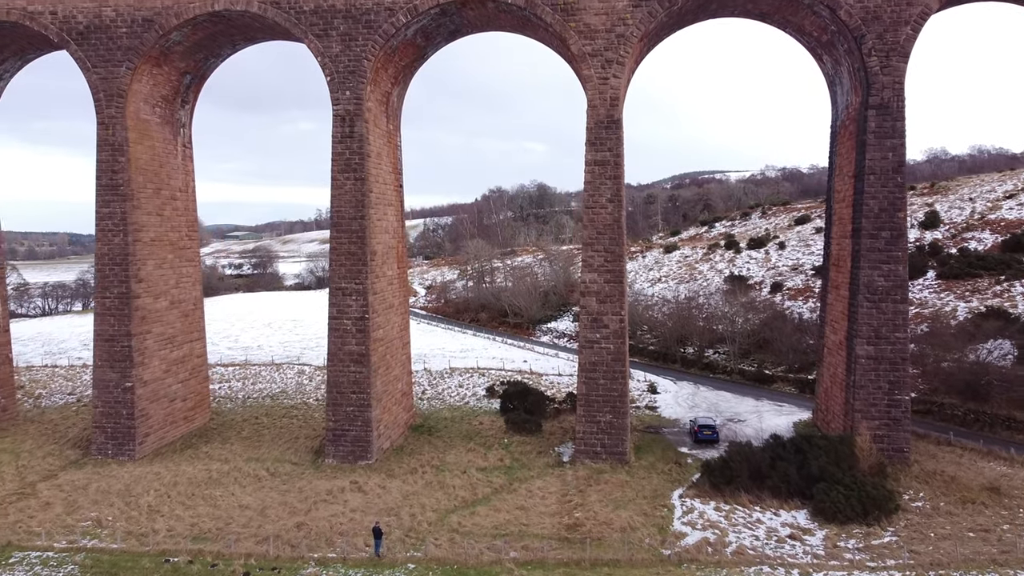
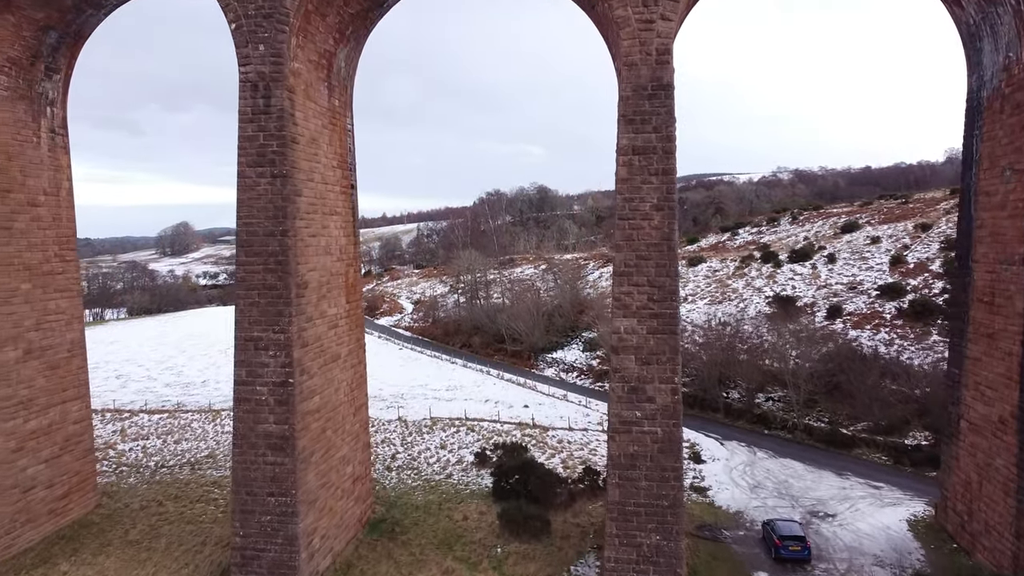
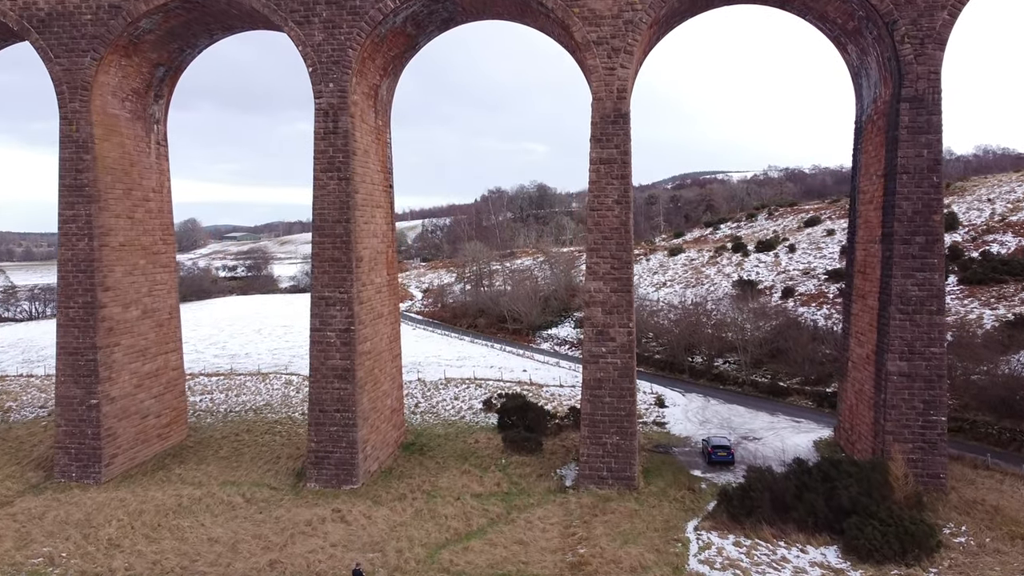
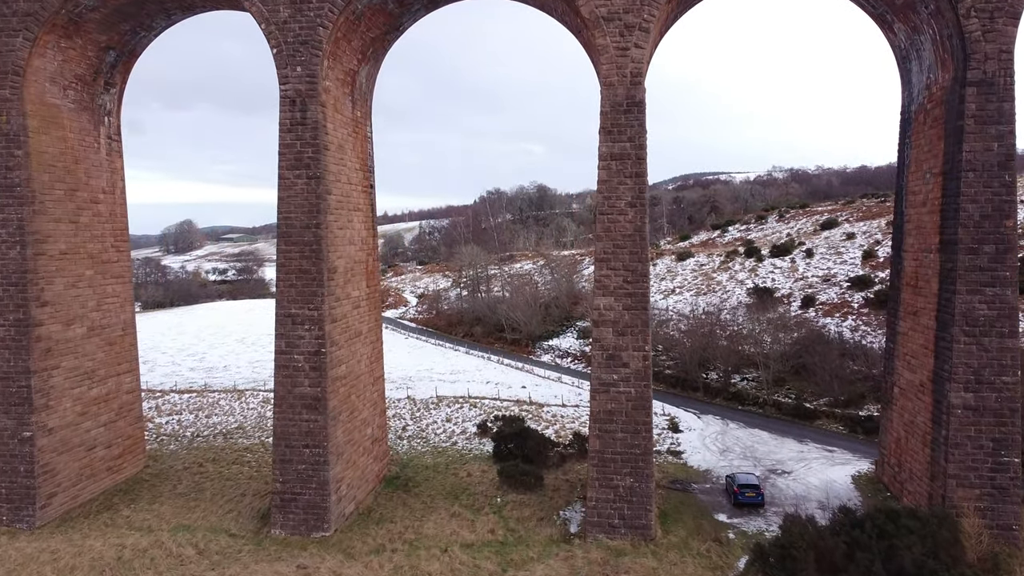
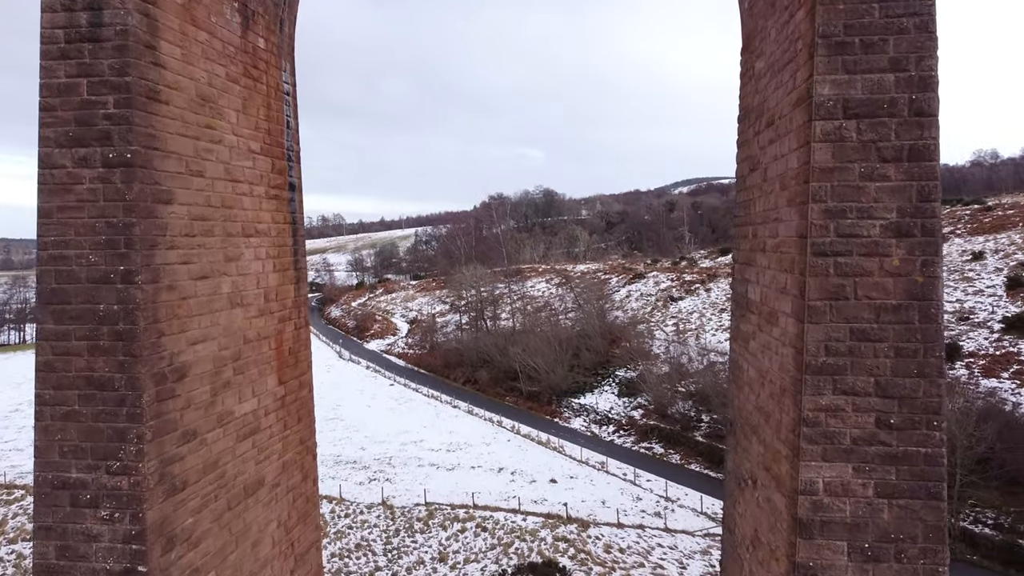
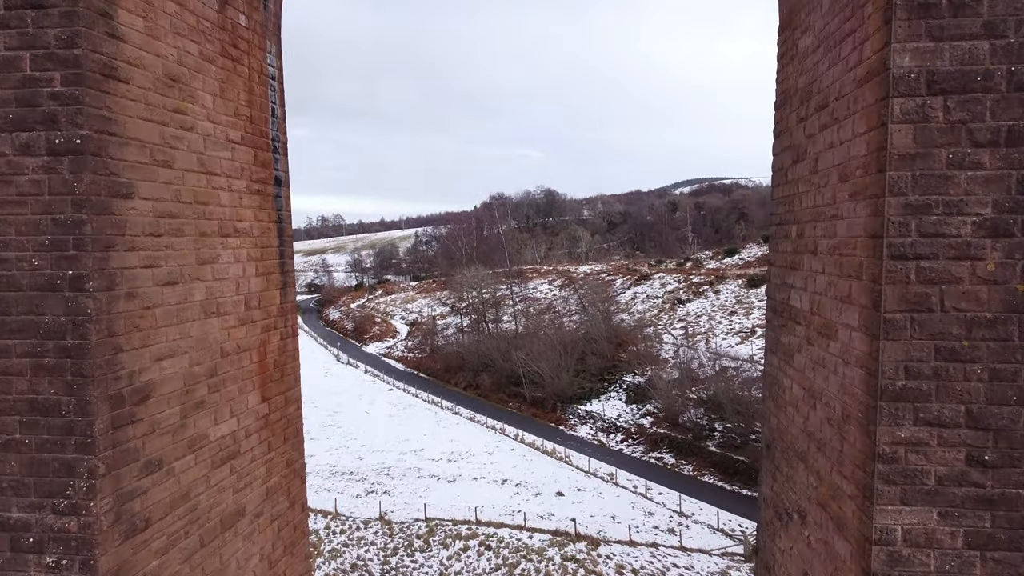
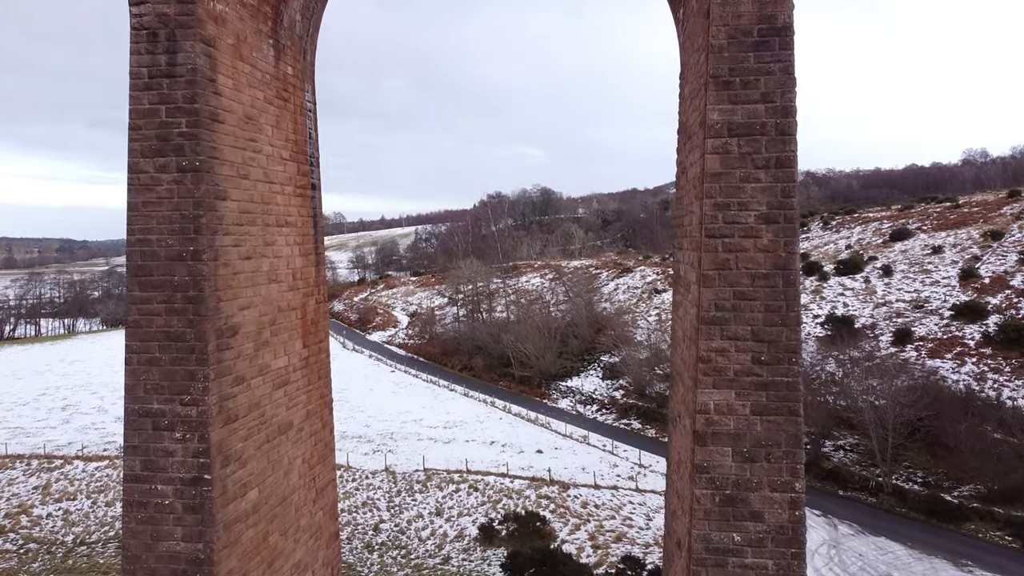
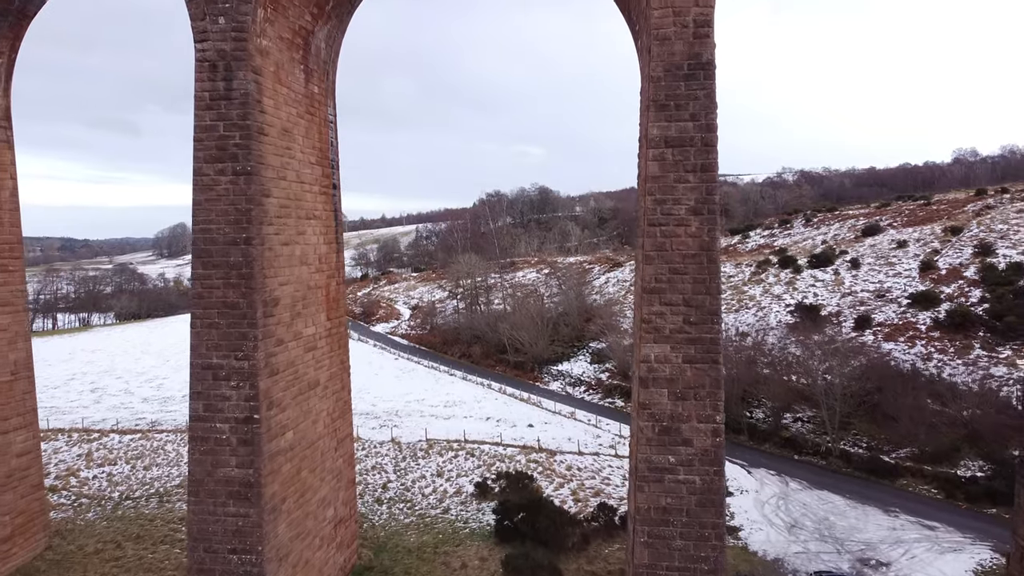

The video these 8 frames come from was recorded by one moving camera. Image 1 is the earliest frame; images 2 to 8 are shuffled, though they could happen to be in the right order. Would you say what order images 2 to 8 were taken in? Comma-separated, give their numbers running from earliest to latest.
3, 4, 2, 8, 7, 5, 6
